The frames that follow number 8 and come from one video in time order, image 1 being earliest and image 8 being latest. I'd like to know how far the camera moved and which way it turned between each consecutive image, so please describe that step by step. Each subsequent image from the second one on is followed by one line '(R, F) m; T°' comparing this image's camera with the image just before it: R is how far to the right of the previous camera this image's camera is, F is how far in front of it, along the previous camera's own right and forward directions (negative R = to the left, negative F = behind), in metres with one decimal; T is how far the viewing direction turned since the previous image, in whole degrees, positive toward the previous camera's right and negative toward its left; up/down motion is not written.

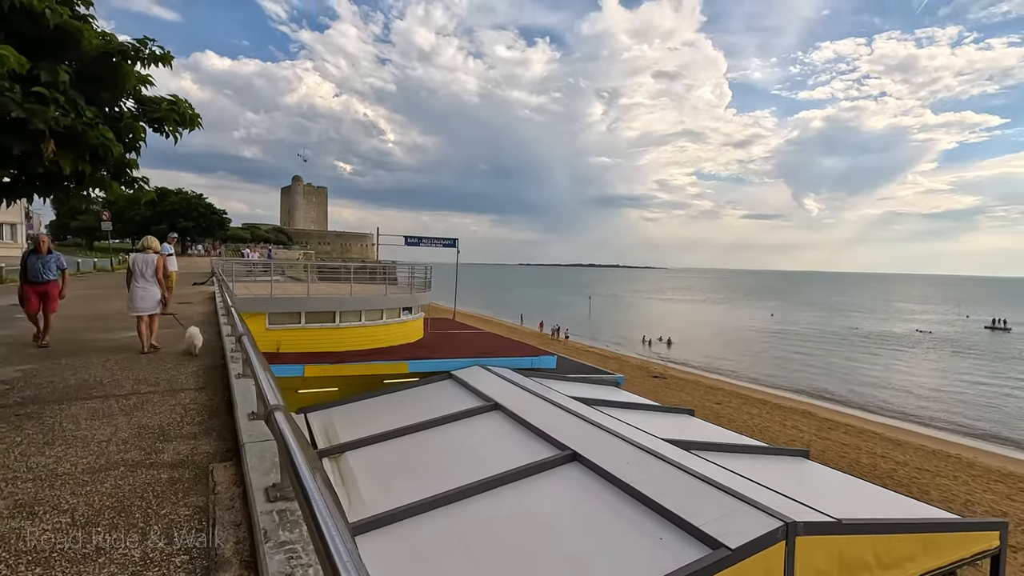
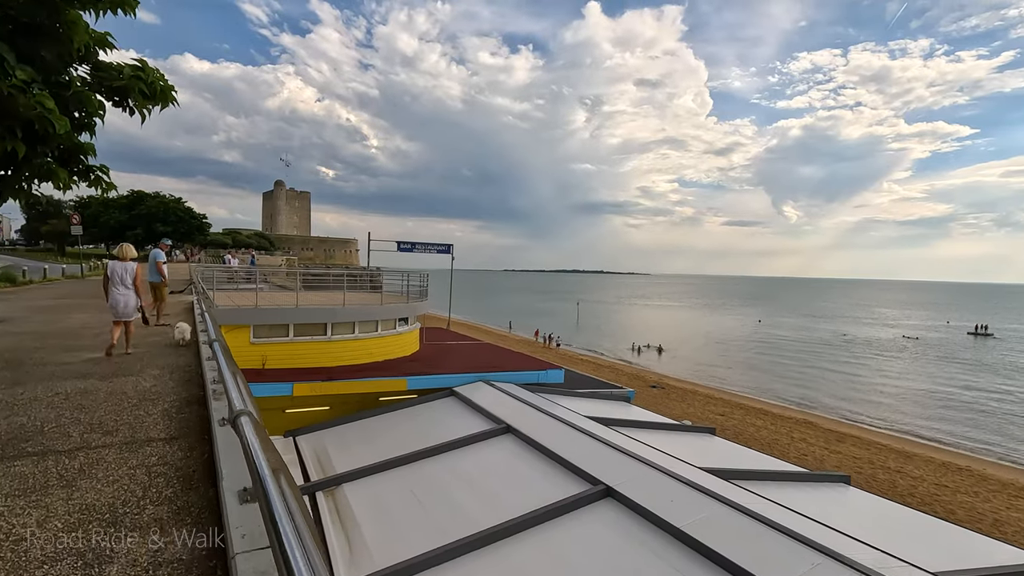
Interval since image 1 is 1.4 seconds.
(-0.5, +0.9) m; +2°
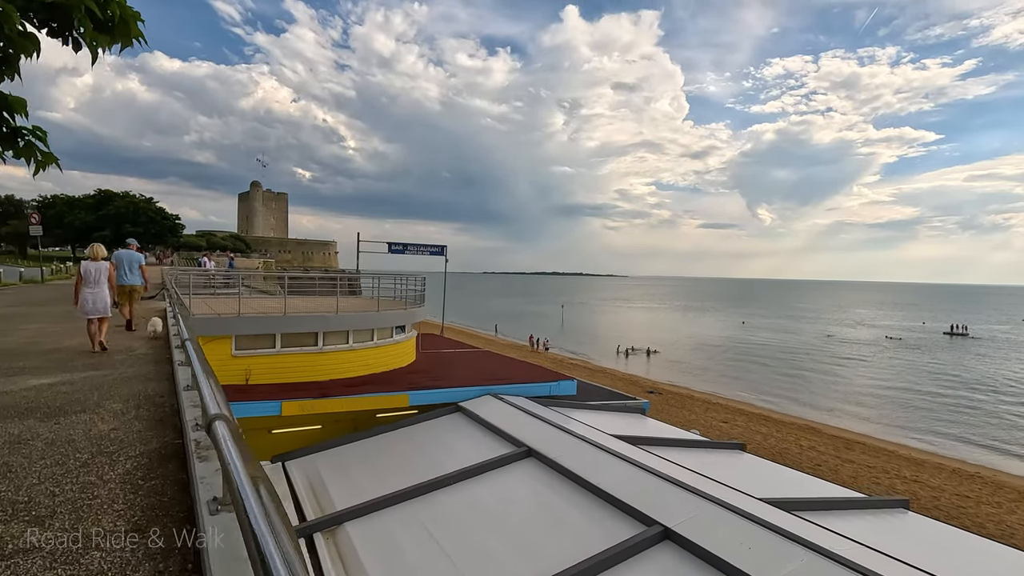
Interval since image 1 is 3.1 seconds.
(-0.7, +1.1) m; +2°
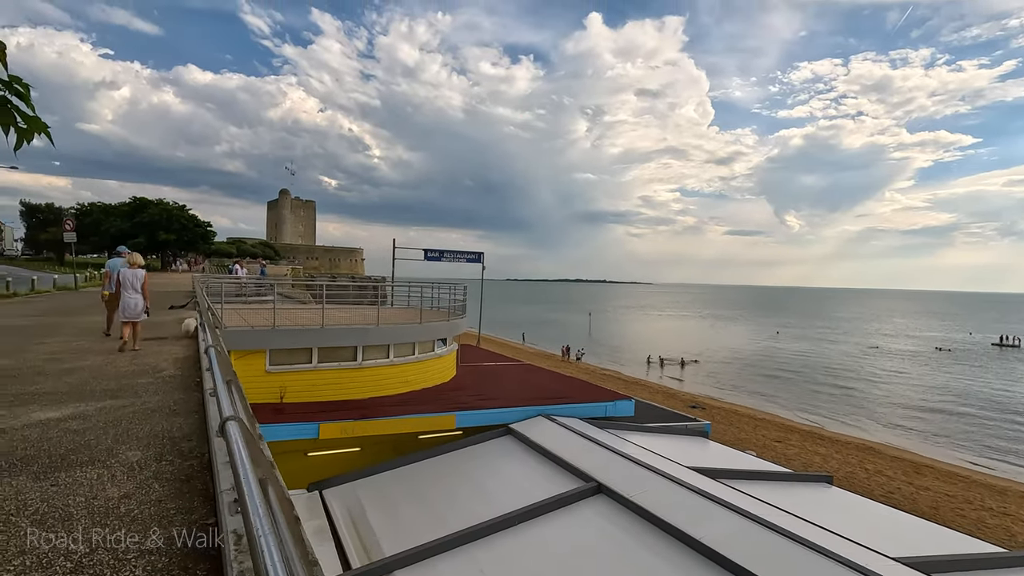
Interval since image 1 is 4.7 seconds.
(-0.6, +1.0) m; -2°
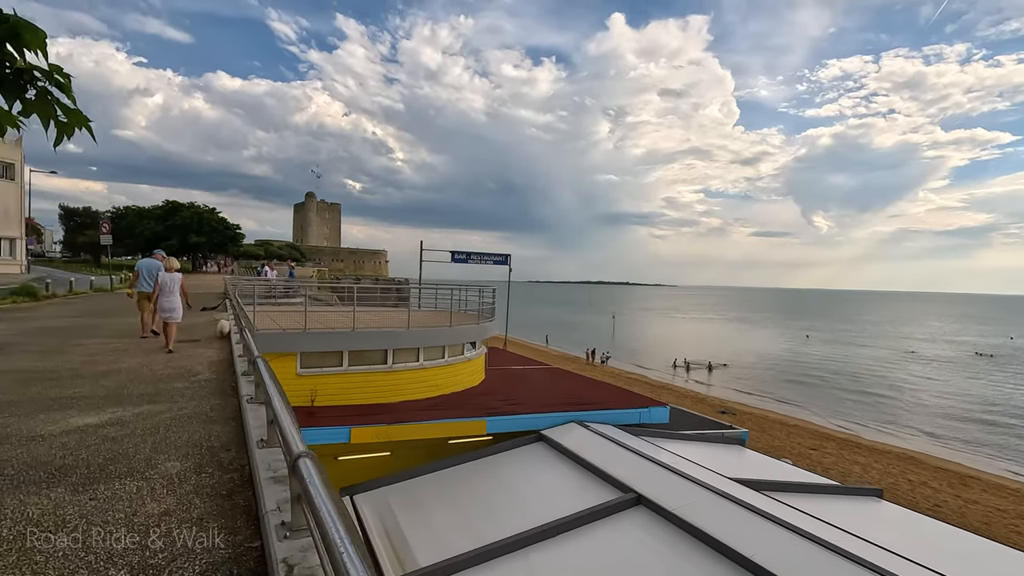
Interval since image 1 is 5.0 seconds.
(-0.2, +0.2) m; -2°
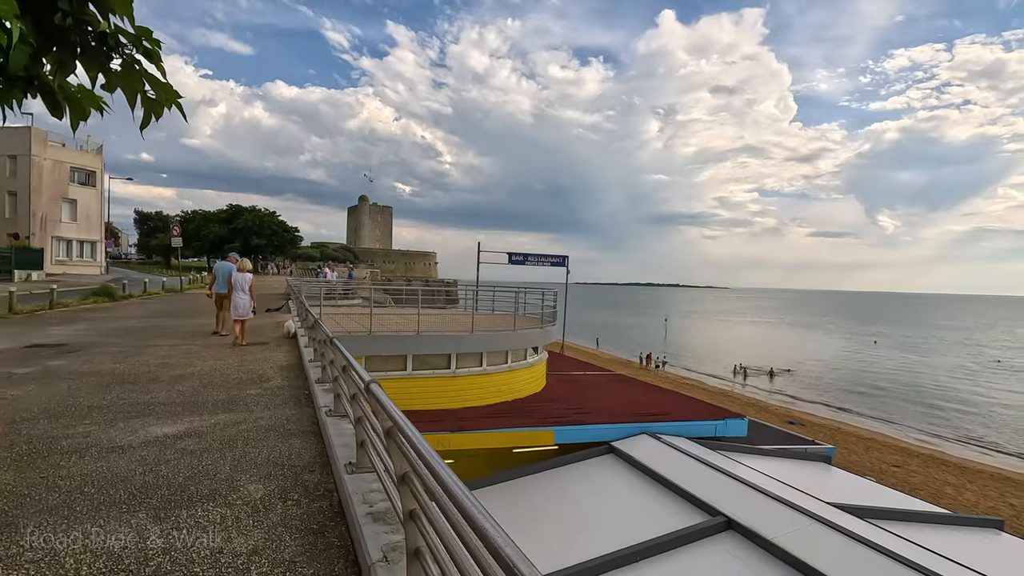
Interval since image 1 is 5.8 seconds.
(-0.4, +0.4) m; -5°
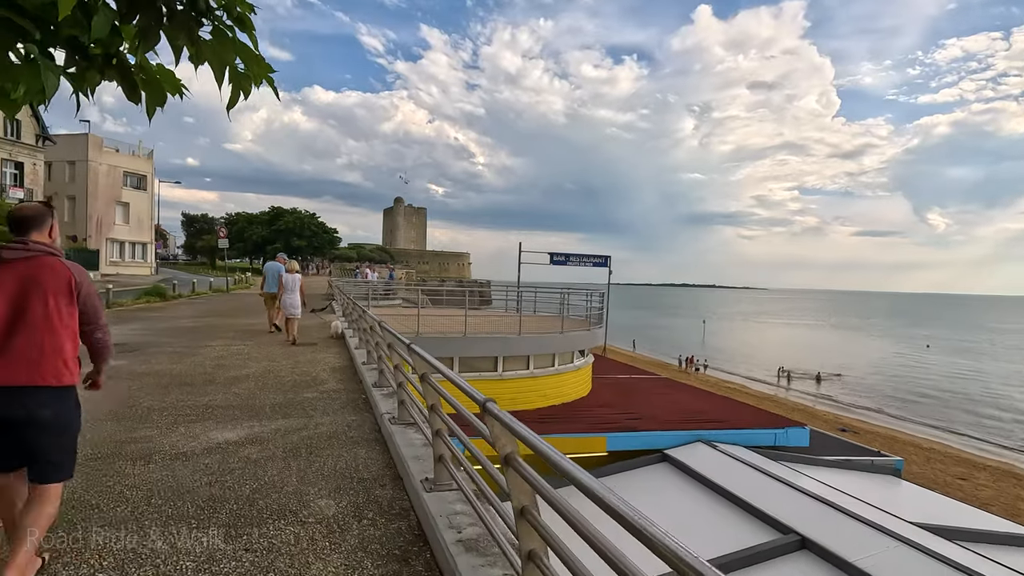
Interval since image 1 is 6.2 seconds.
(-0.3, +0.2) m; -3°
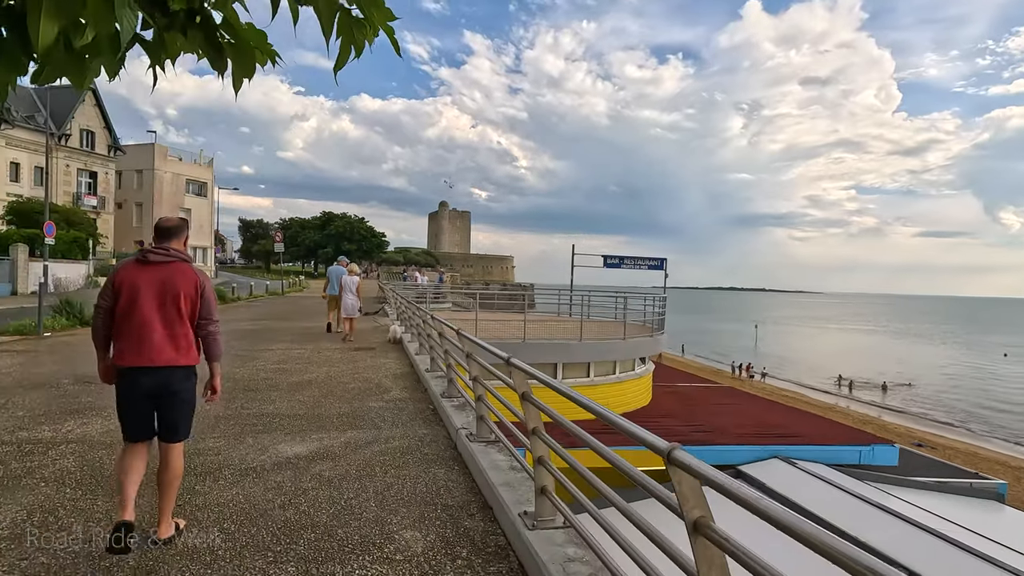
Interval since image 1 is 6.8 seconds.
(-0.3, +0.3) m; -5°
